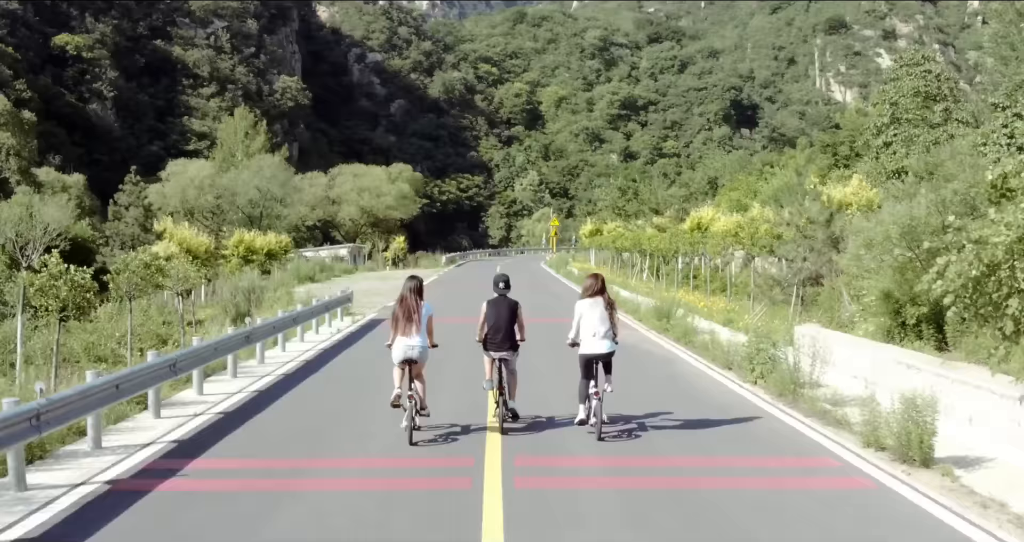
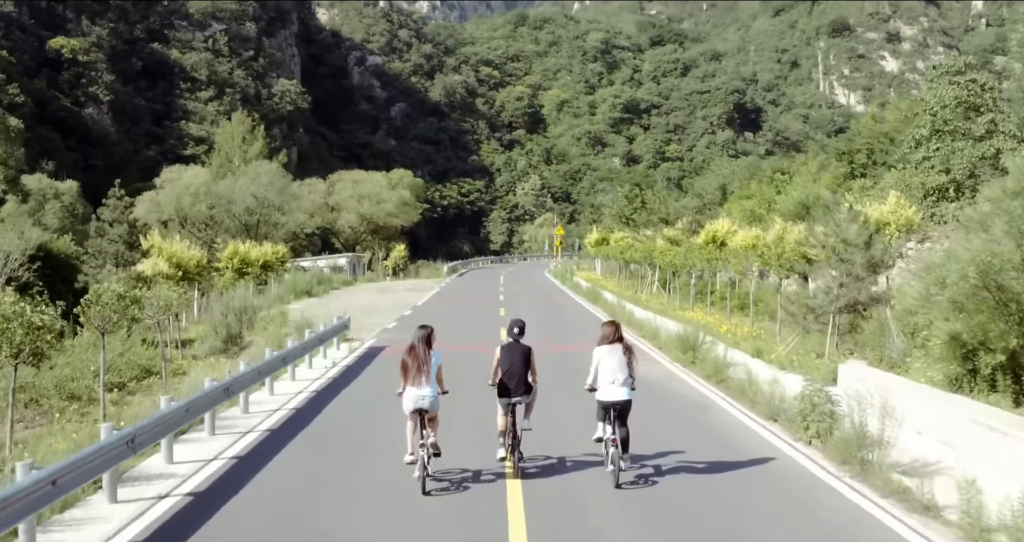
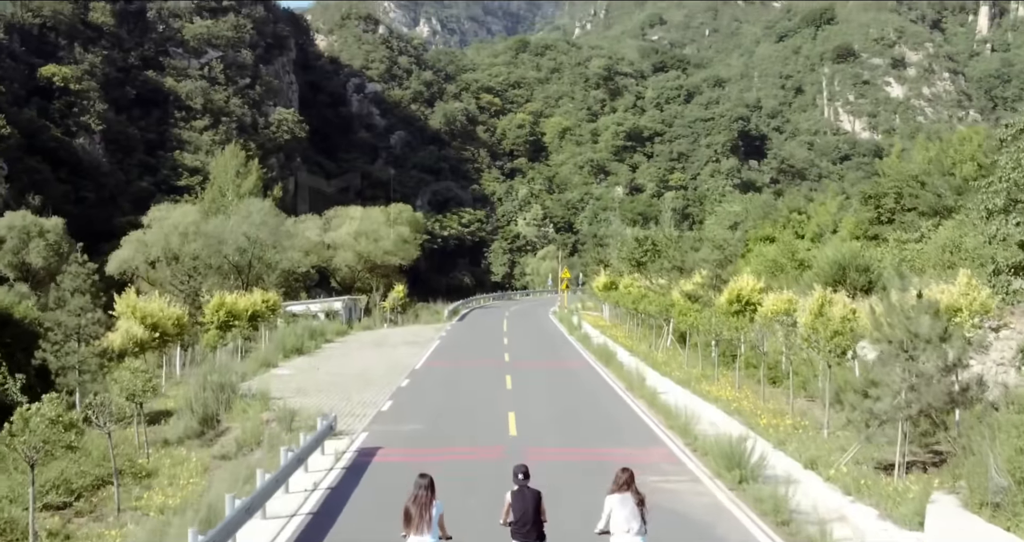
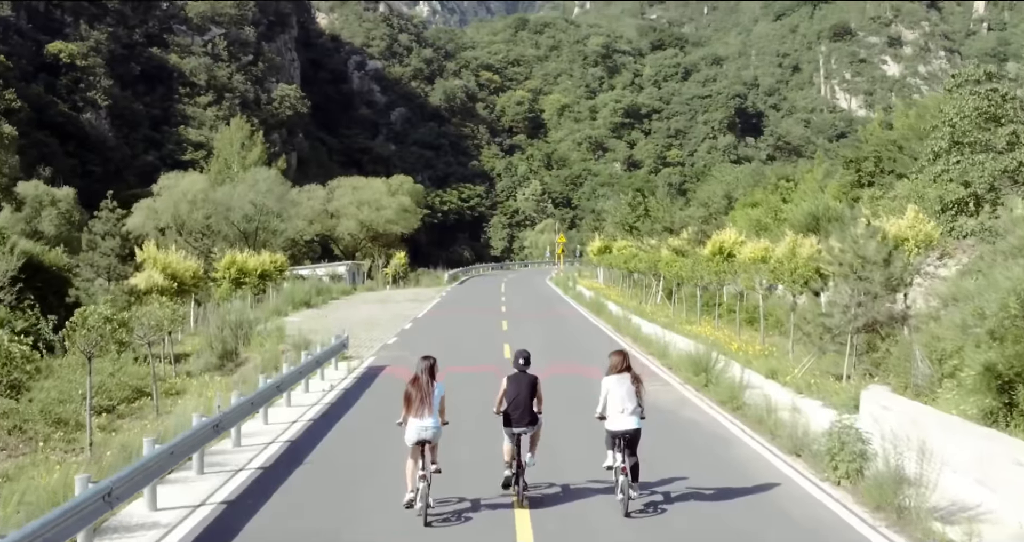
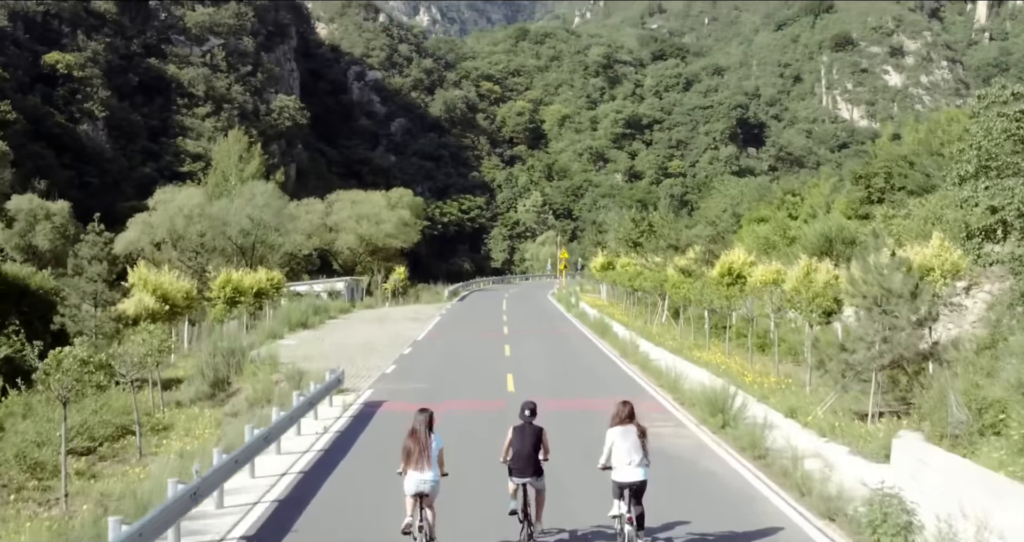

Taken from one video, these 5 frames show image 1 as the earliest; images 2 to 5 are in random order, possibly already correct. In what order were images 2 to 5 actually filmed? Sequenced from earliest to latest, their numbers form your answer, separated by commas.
2, 4, 5, 3
